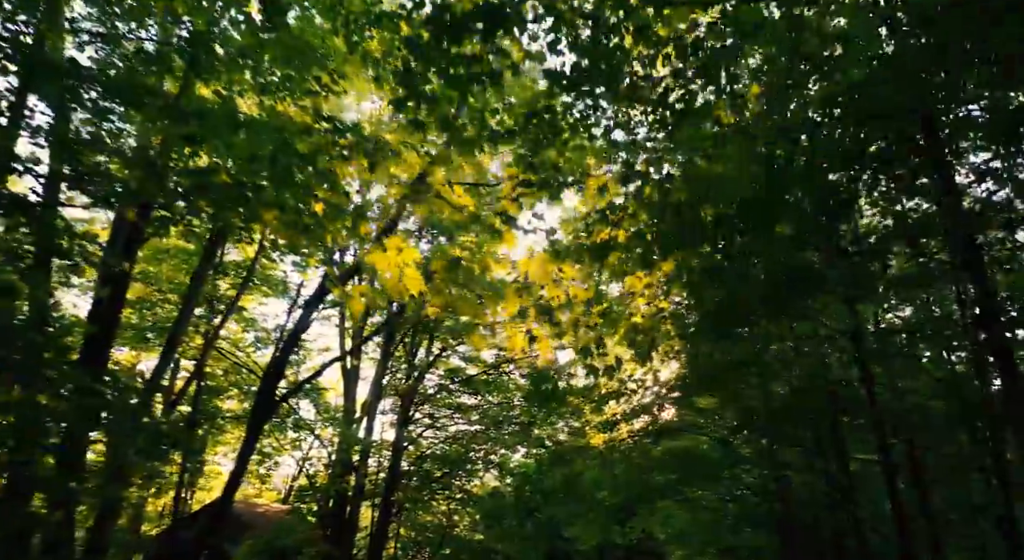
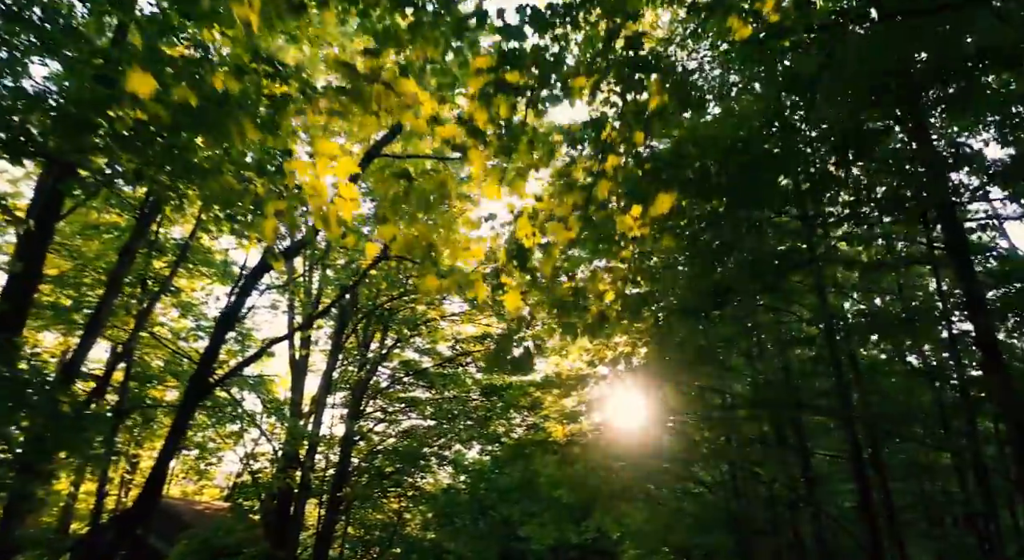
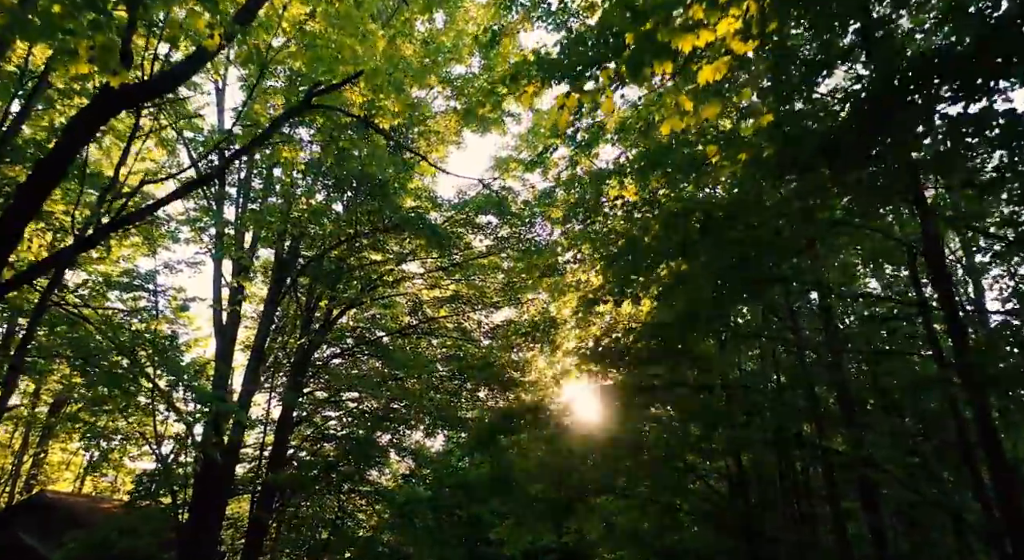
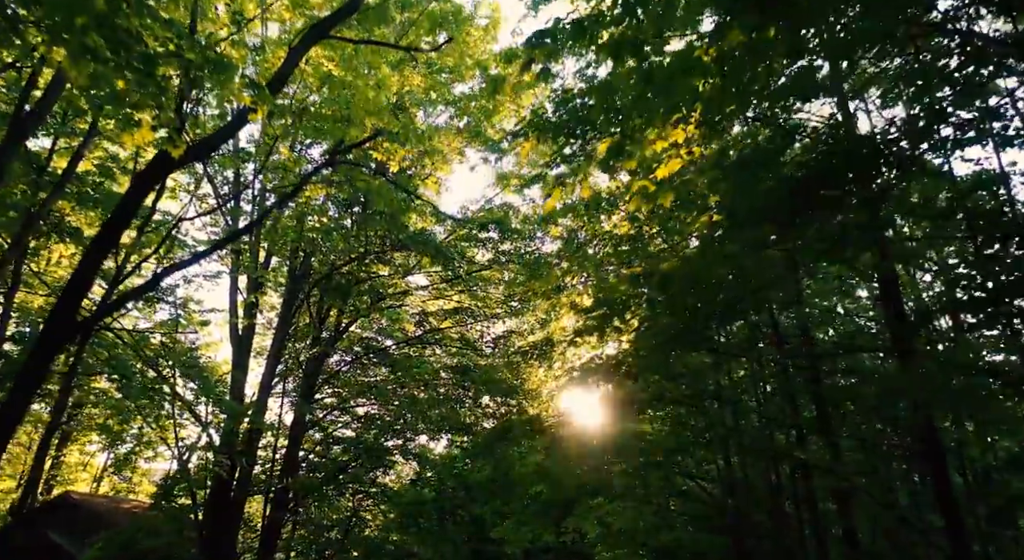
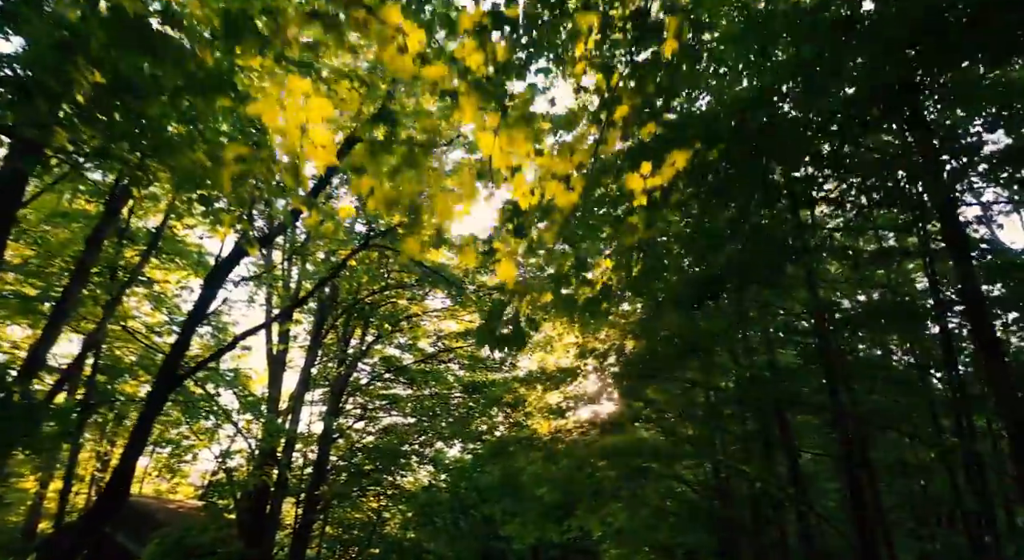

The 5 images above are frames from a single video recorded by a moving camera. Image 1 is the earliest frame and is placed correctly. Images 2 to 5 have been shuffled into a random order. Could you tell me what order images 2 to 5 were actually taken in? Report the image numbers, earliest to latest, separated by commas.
2, 5, 4, 3
